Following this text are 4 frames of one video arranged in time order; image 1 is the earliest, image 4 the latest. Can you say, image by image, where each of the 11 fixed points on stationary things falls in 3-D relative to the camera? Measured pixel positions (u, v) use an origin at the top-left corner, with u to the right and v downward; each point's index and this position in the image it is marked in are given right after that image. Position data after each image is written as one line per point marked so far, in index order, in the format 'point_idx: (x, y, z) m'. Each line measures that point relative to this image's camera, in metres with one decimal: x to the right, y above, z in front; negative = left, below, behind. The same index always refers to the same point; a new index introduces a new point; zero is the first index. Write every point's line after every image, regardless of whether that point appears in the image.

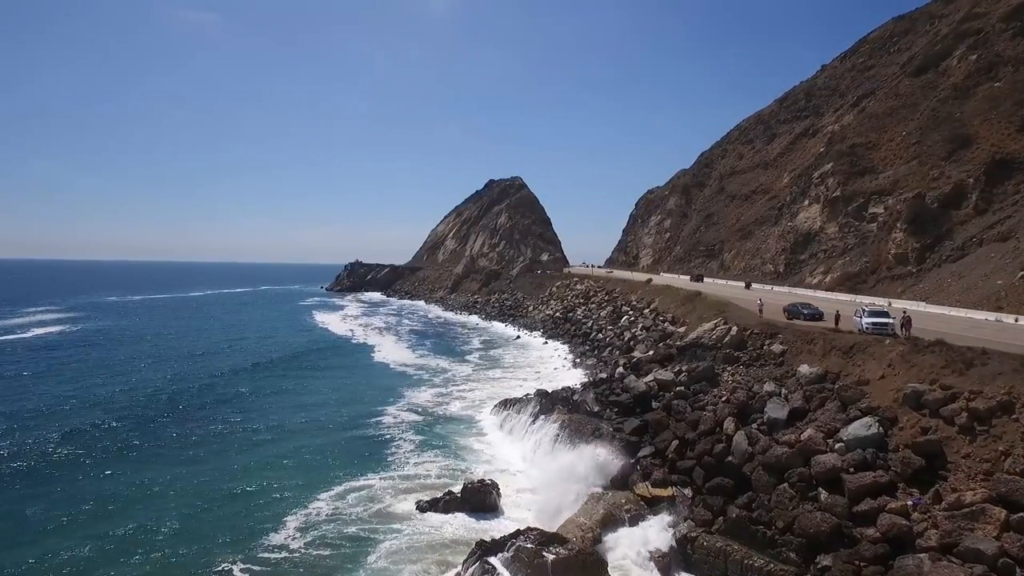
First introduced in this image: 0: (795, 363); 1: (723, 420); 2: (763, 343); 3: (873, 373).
0: (+8.0, -2.1, +15.1) m
1: (+5.6, -3.5, +14.3) m
2: (+7.9, -1.7, +16.8) m
3: (+8.8, -2.1, +13.0) m
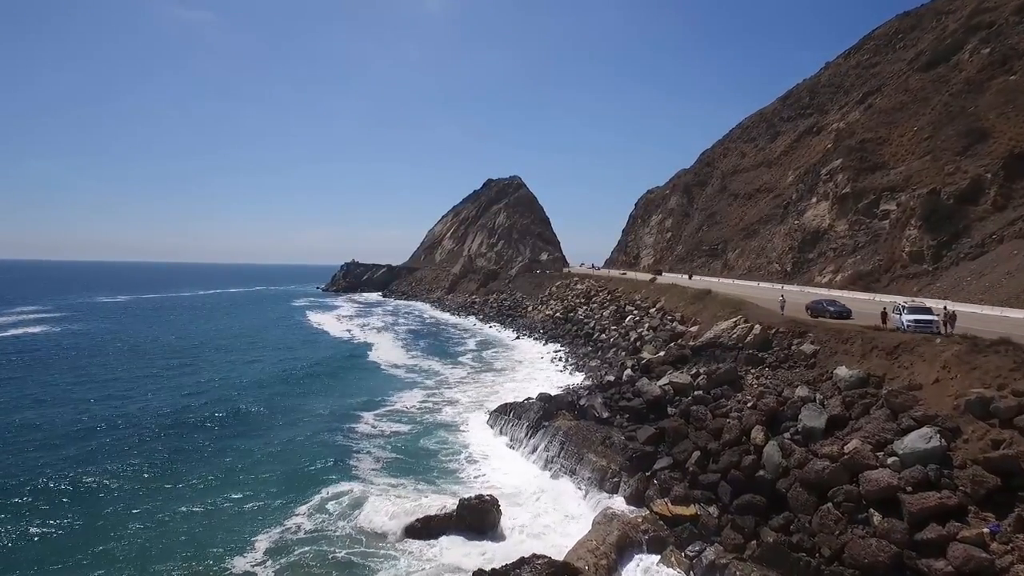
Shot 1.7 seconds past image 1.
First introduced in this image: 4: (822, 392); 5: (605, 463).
0: (+8.1, -2.0, +13.6) m
1: (+5.7, -3.3, +12.7) m
2: (+8.0, -1.6, +15.3) m
3: (+8.8, -1.9, +11.4) m
4: (+7.4, -2.5, +12.7) m
5: (+2.5, -4.7, +14.2) m
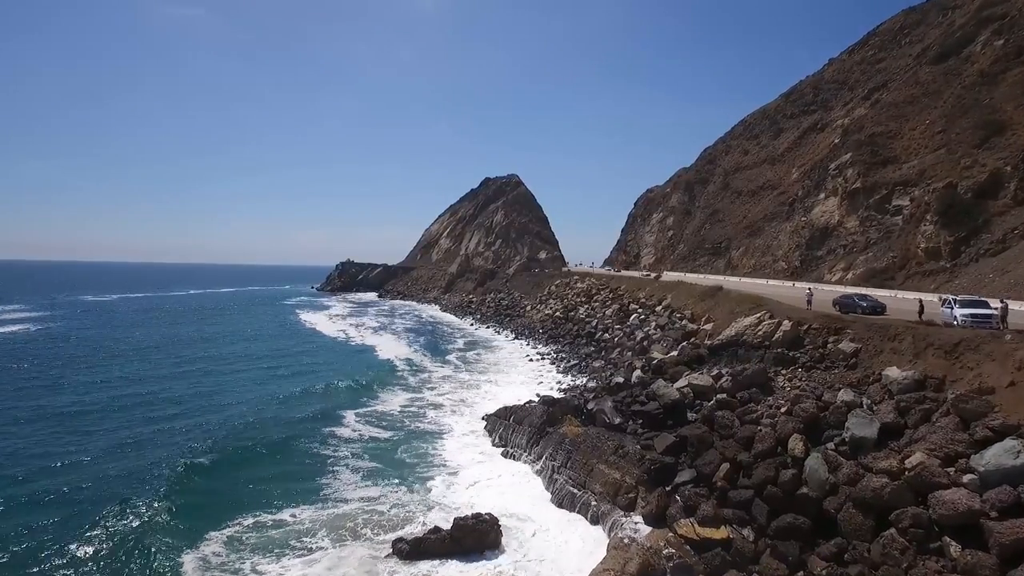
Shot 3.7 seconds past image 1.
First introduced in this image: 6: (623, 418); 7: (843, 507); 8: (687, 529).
0: (+8.1, -1.8, +12.0) m
1: (+5.7, -3.1, +11.1) m
2: (+8.0, -1.4, +13.7) m
3: (+8.9, -1.7, +9.8) m
4: (+7.4, -2.2, +11.1) m
5: (+2.5, -4.4, +12.6) m
6: (+3.1, -3.6, +14.9) m
7: (+5.8, -3.8, +9.4) m
8: (+3.4, -4.7, +10.4) m
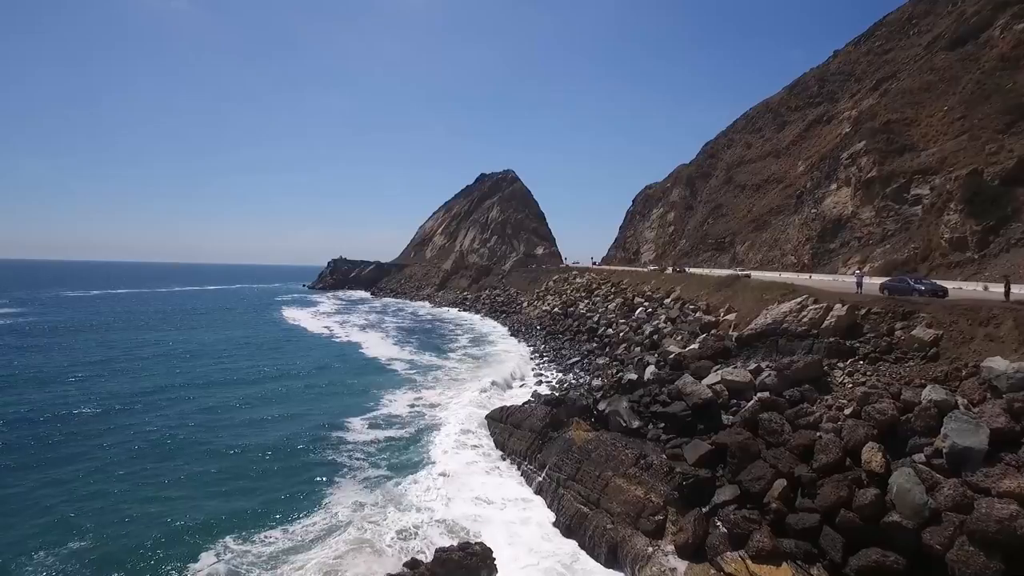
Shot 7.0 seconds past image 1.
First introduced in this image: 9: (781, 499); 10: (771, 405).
0: (+8.1, -1.2, +9.7) m
1: (+5.7, -2.6, +8.7) m
2: (+8.0, -0.8, +11.3) m
3: (+8.9, -1.2, +7.5) m
4: (+7.4, -1.7, +8.8) m
5: (+2.5, -3.9, +10.2) m
6: (+3.0, -3.1, +12.5) m
7: (+5.8, -3.3, +7.0) m
8: (+3.4, -4.2, +8.0) m
9: (+4.4, -3.5, +8.8) m
10: (+5.2, -2.3, +10.6) m
